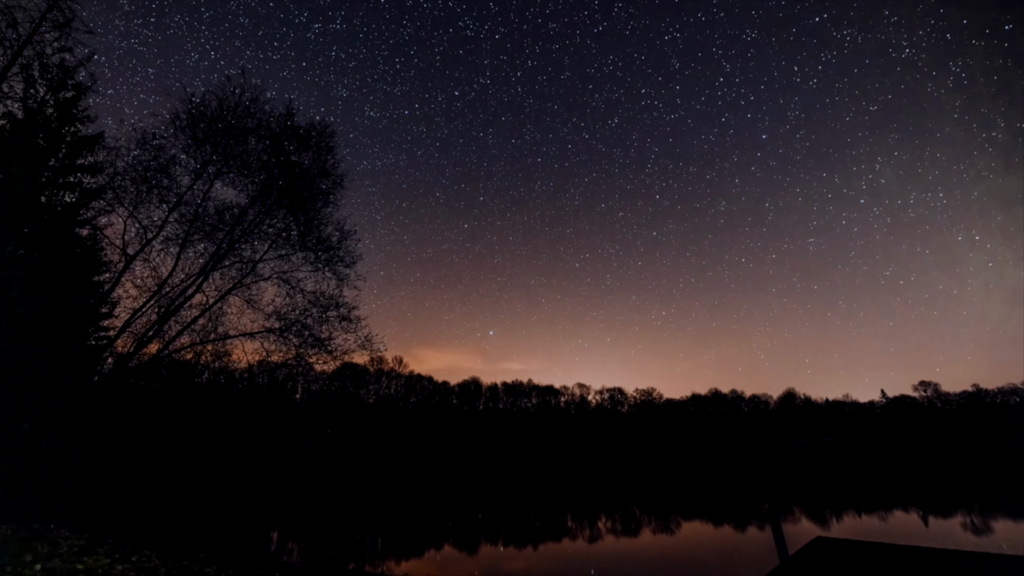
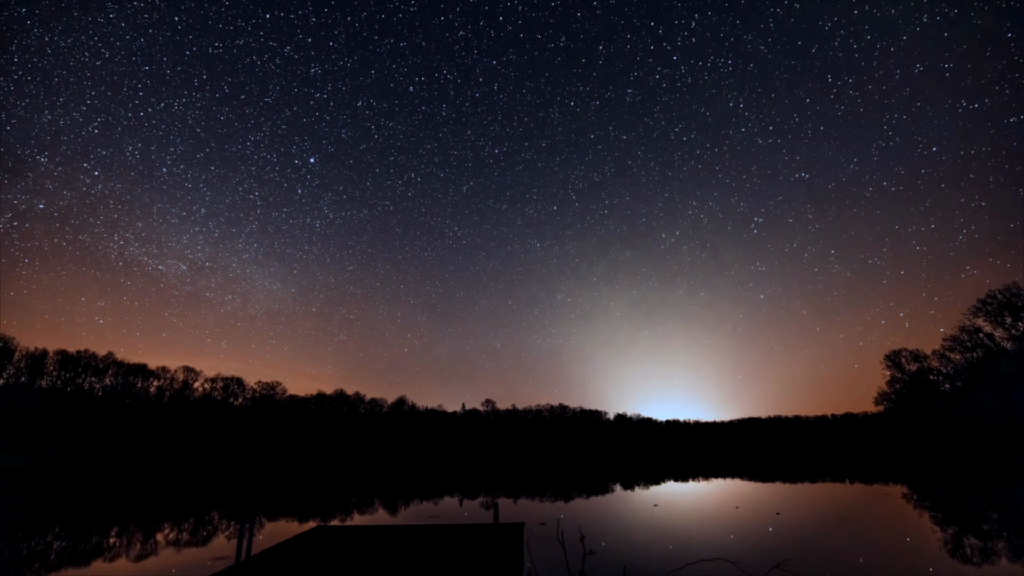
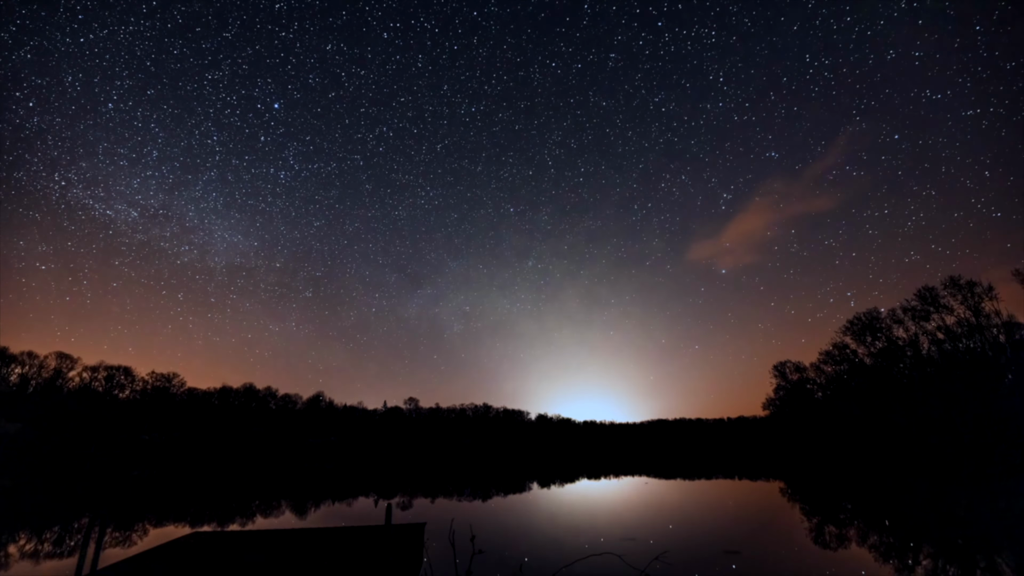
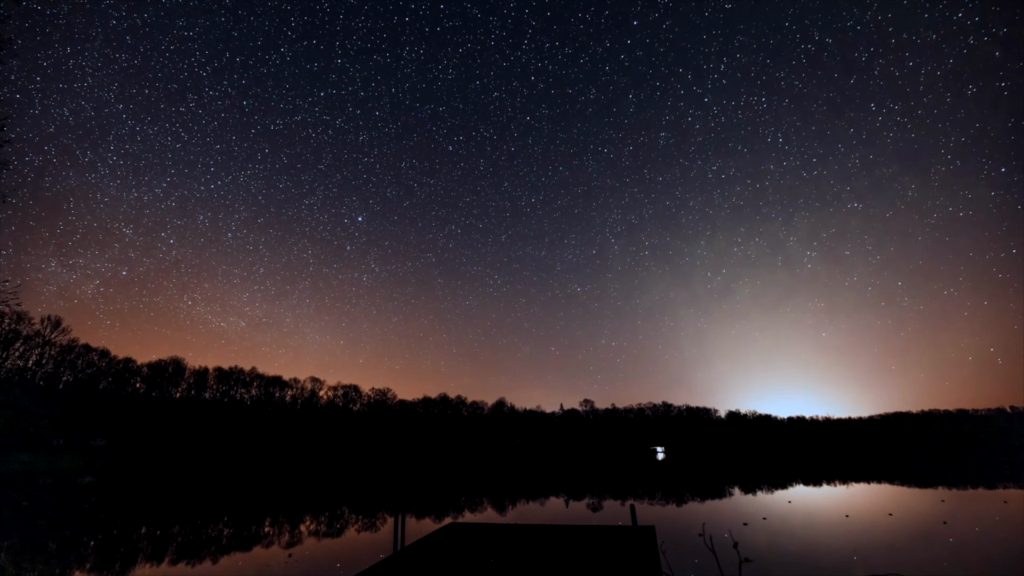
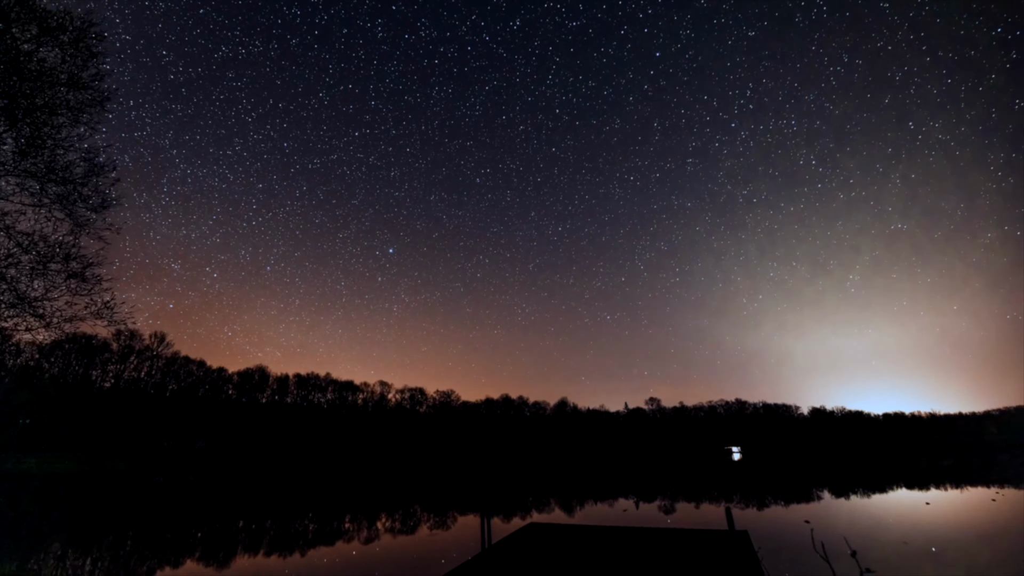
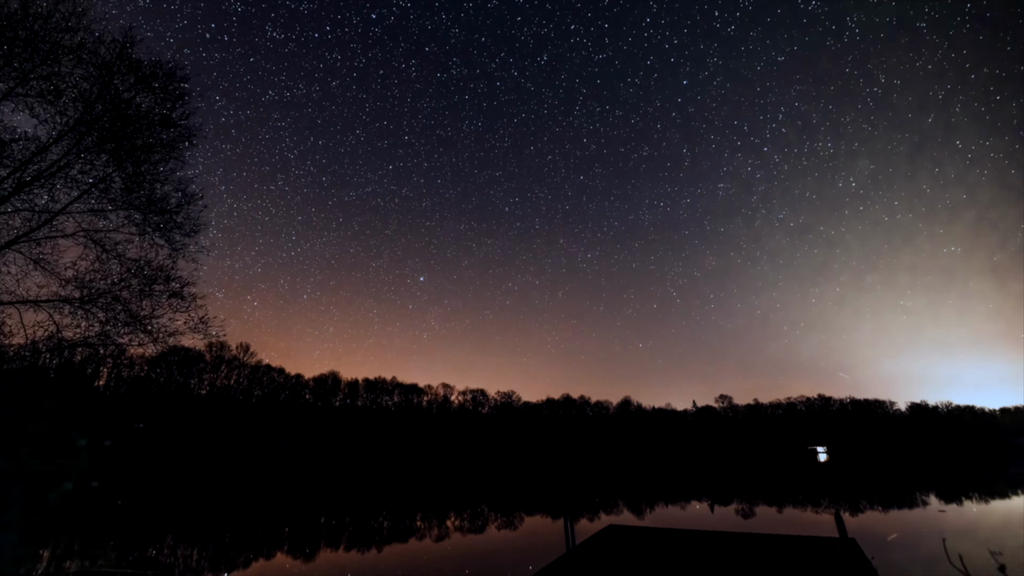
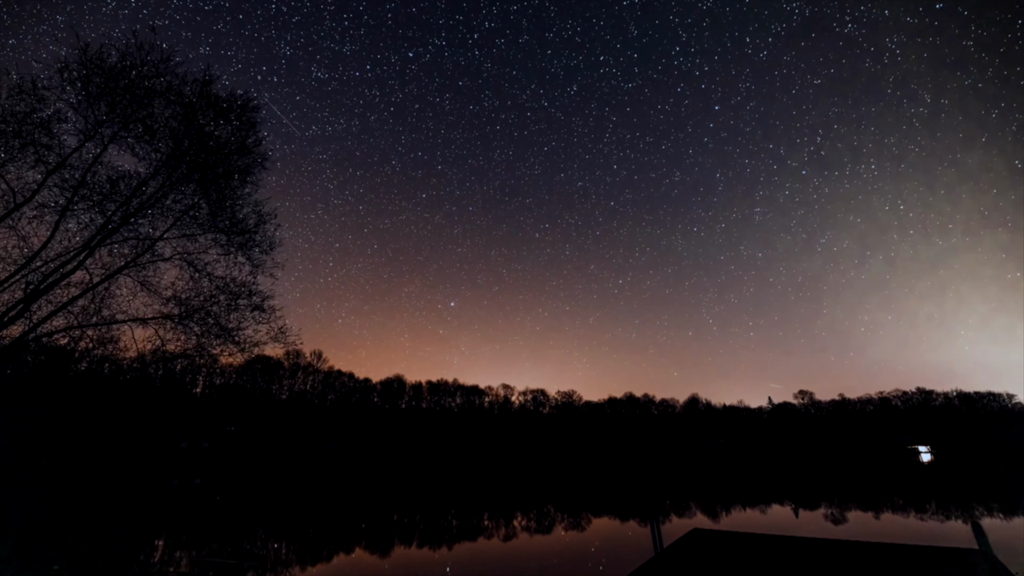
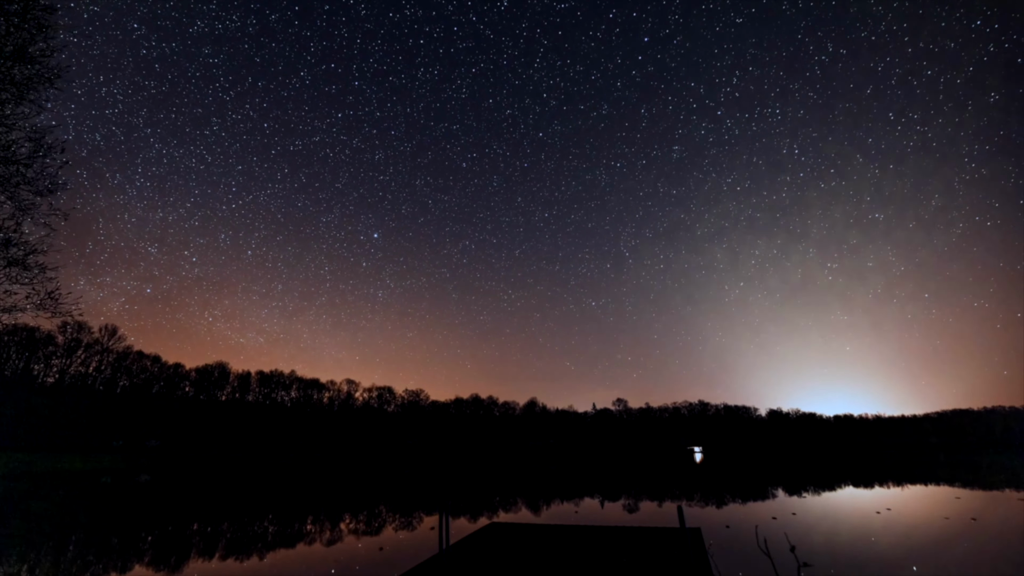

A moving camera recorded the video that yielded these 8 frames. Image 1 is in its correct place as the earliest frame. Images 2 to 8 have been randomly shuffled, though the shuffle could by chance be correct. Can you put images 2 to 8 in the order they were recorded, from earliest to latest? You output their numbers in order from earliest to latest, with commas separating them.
7, 6, 5, 8, 4, 2, 3
